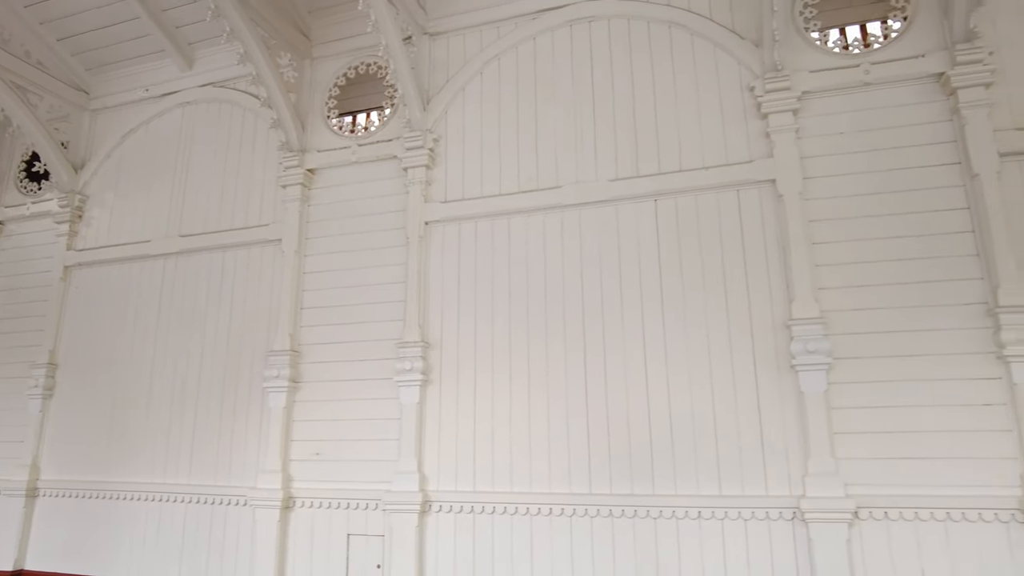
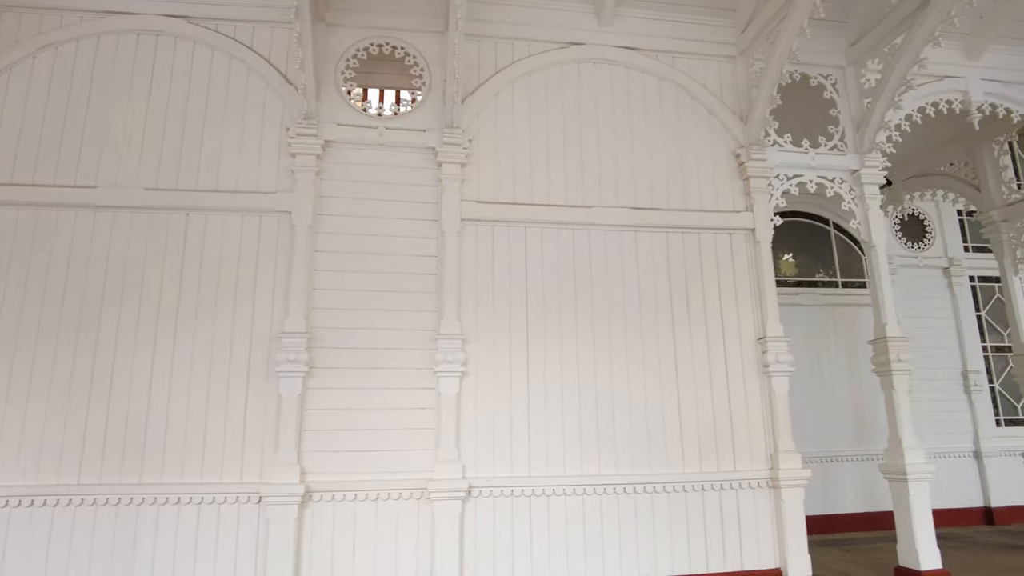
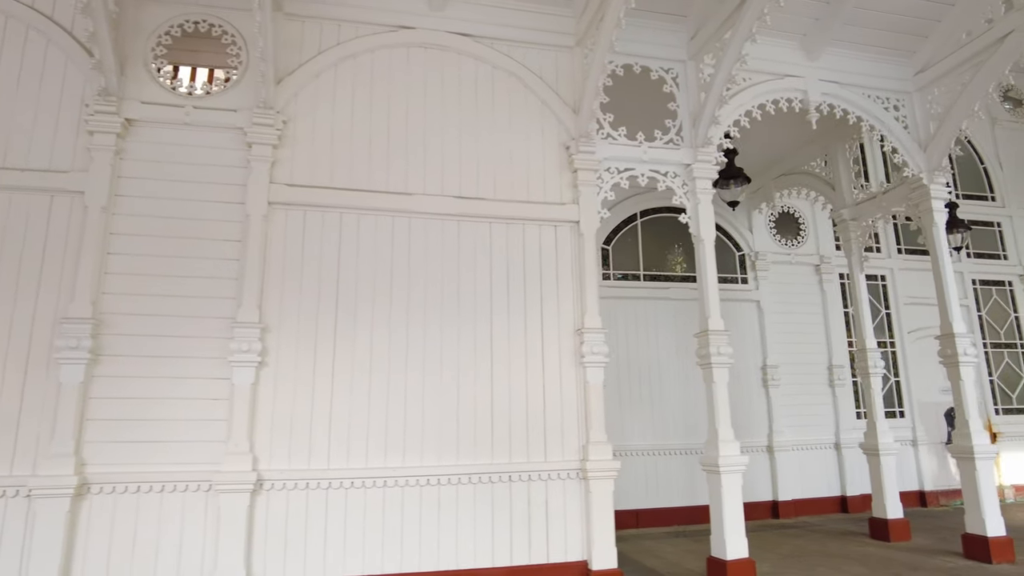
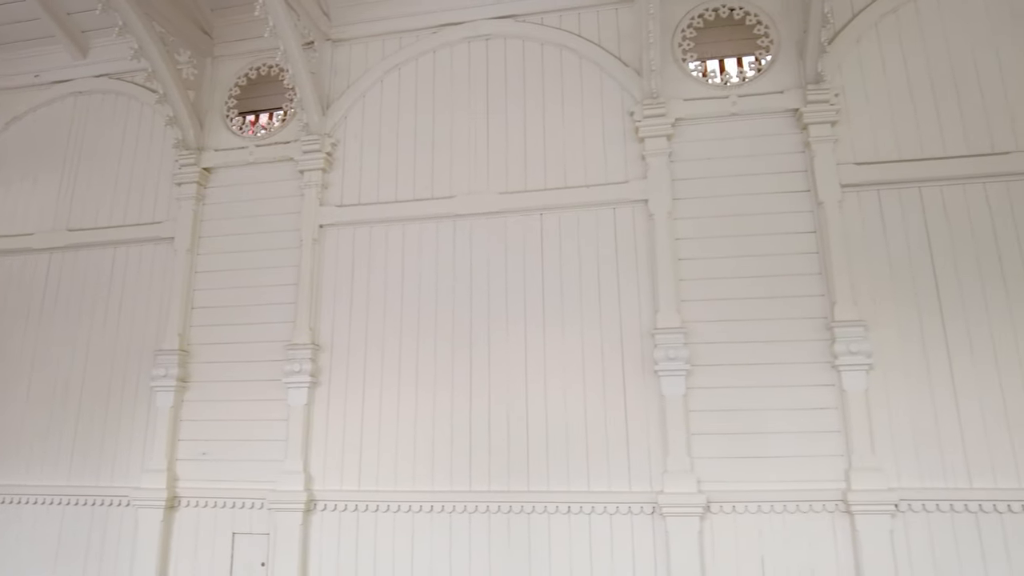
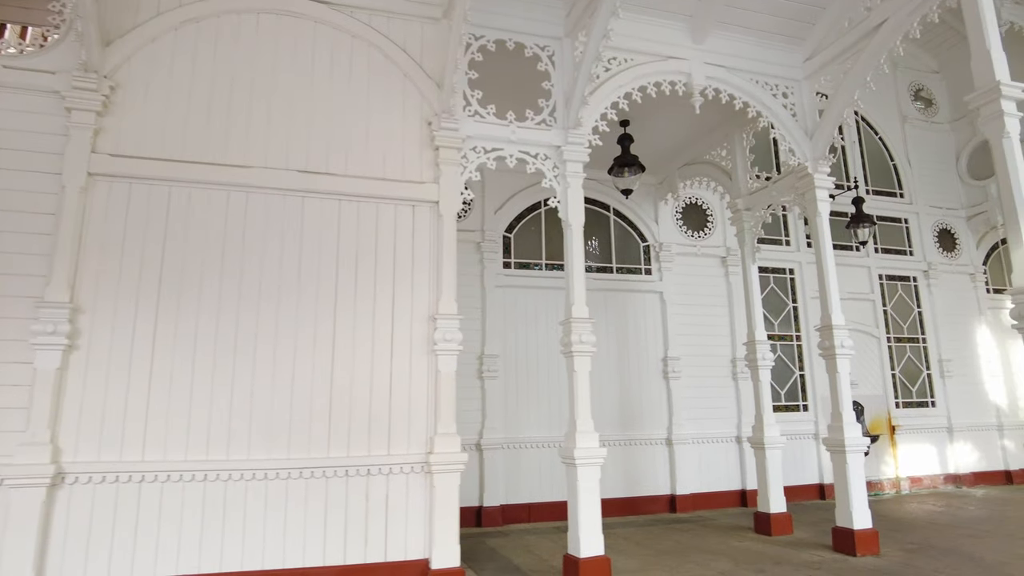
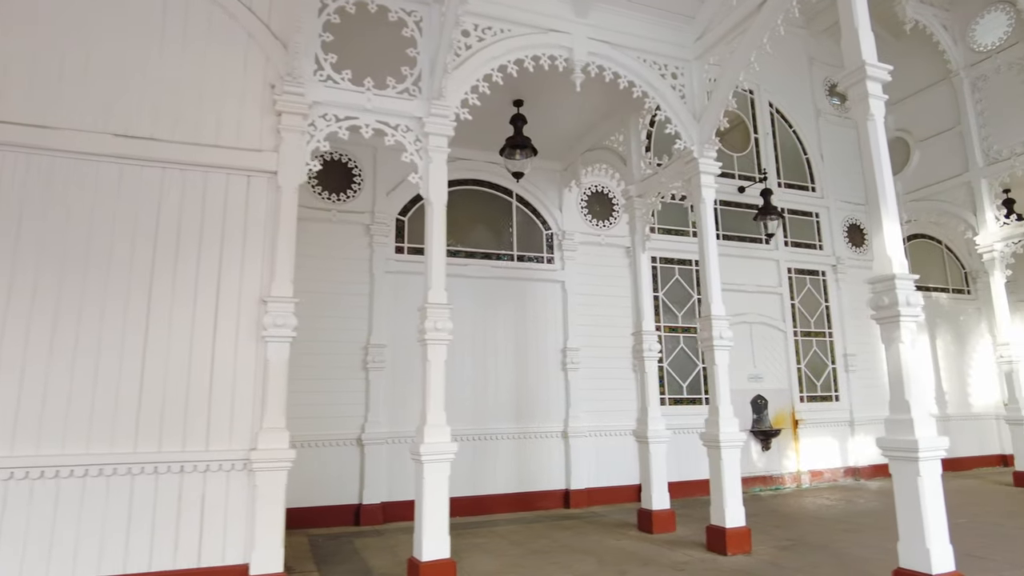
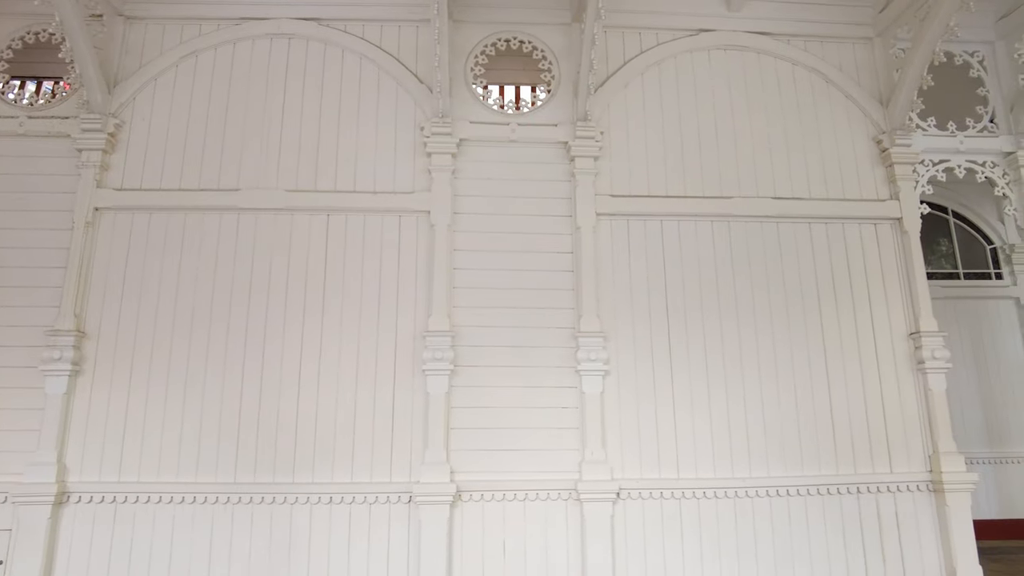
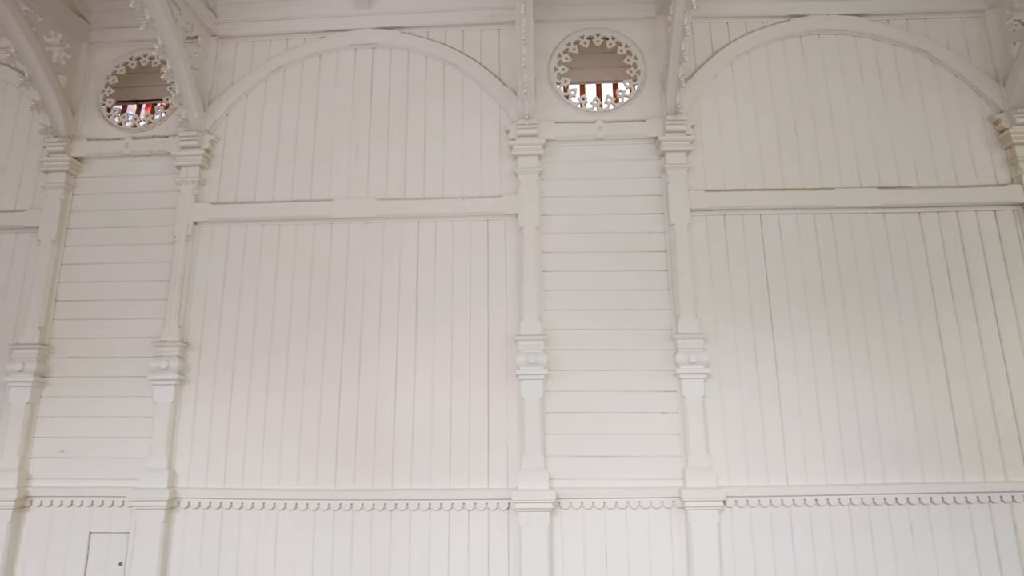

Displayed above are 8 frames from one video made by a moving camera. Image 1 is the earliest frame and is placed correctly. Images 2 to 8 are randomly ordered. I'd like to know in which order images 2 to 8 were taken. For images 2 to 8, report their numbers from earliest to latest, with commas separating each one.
4, 8, 7, 2, 3, 5, 6
